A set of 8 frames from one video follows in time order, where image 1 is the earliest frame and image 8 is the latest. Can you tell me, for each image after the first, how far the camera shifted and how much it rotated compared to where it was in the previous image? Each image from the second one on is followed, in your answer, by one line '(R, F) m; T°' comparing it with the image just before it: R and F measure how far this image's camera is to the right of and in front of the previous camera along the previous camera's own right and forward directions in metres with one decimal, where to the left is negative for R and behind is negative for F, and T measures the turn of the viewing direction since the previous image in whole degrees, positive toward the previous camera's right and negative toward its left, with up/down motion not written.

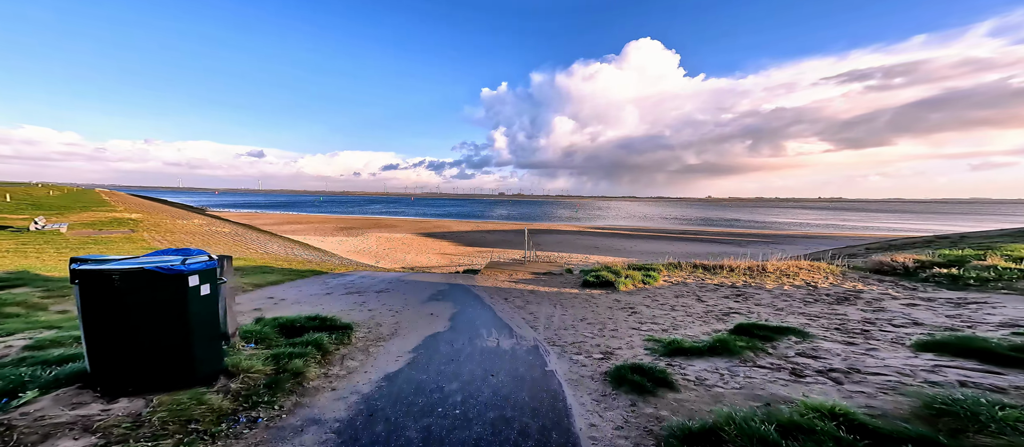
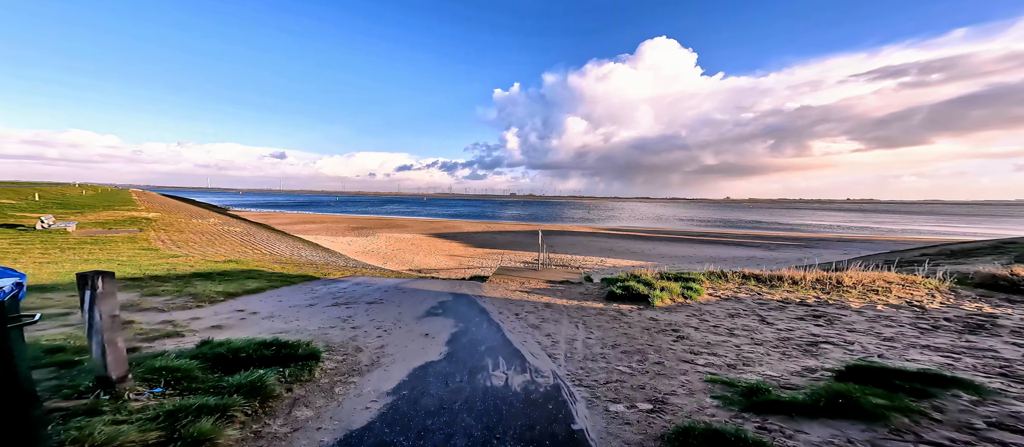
(0.0, +1.1) m; -2°
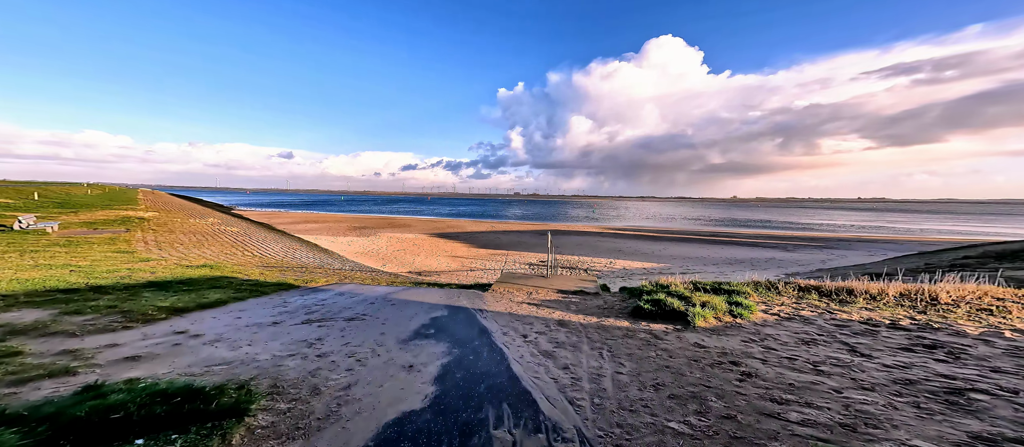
(0.0, +1.1) m; -1°
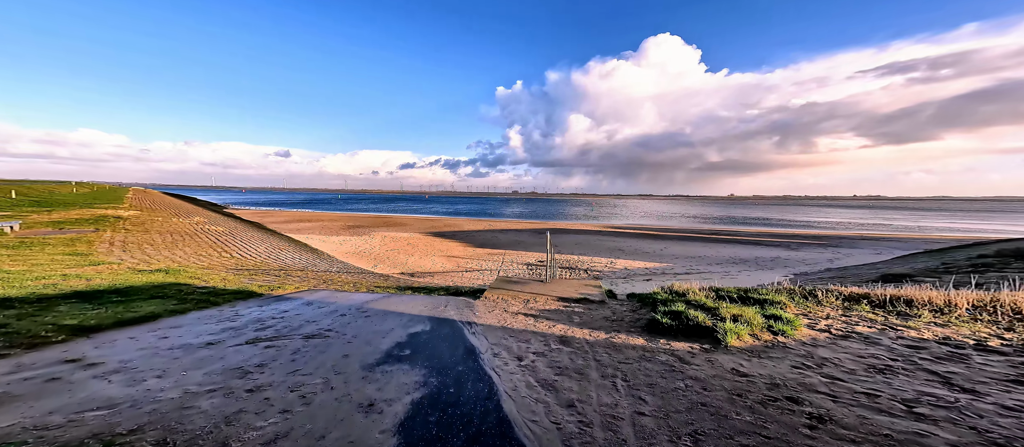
(+0.1, +0.9) m; 0°
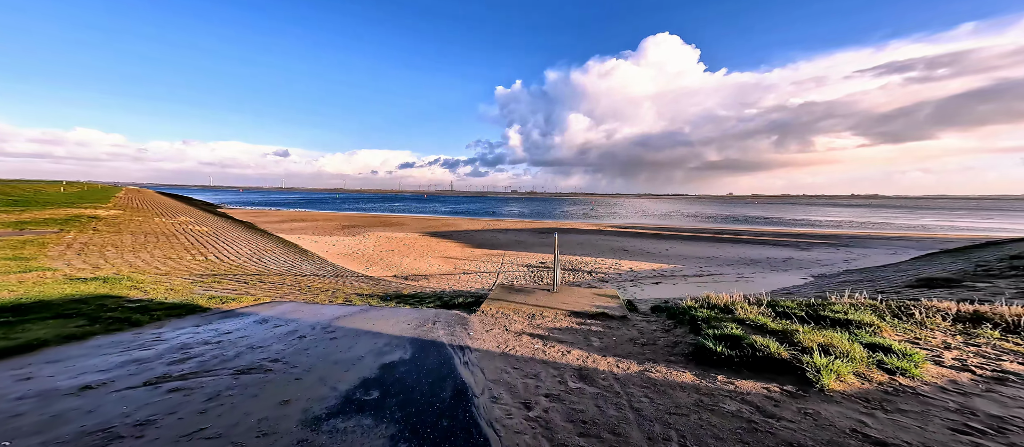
(-0.1, +1.1) m; 0°
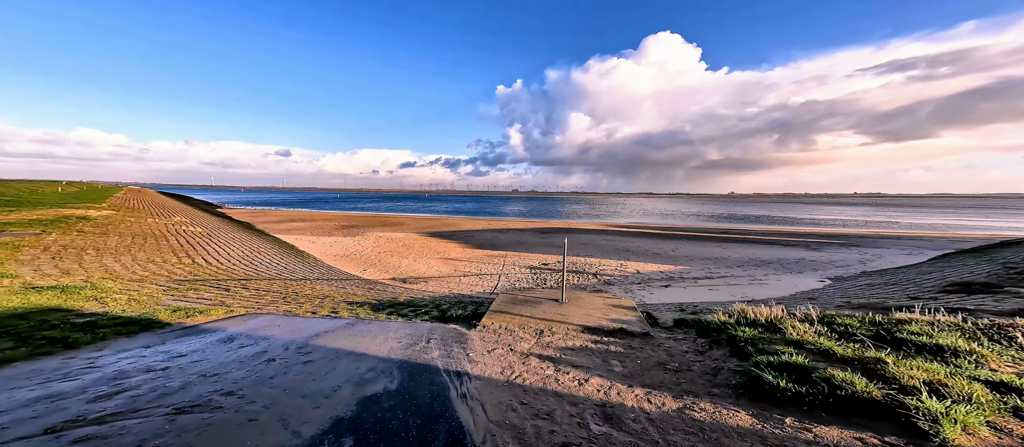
(-0.1, +0.7) m; 0°
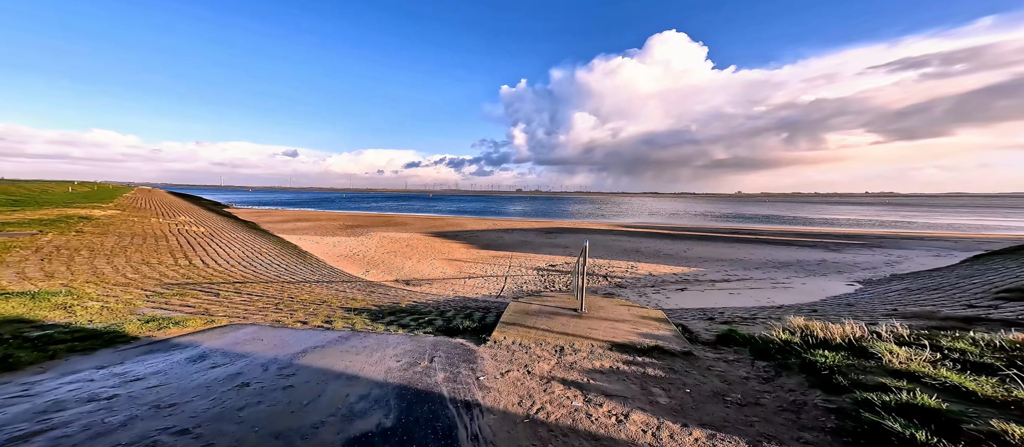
(-0.1, +0.6) m; -1°
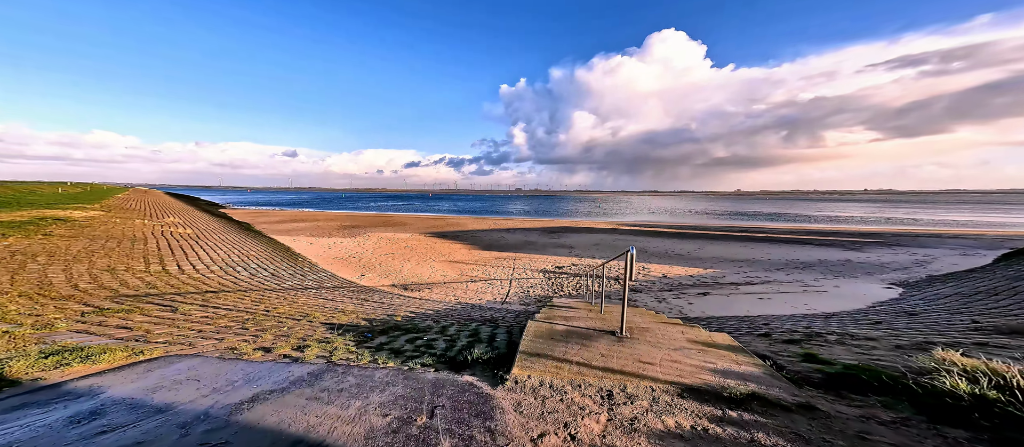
(-0.3, +1.1) m; 0°
